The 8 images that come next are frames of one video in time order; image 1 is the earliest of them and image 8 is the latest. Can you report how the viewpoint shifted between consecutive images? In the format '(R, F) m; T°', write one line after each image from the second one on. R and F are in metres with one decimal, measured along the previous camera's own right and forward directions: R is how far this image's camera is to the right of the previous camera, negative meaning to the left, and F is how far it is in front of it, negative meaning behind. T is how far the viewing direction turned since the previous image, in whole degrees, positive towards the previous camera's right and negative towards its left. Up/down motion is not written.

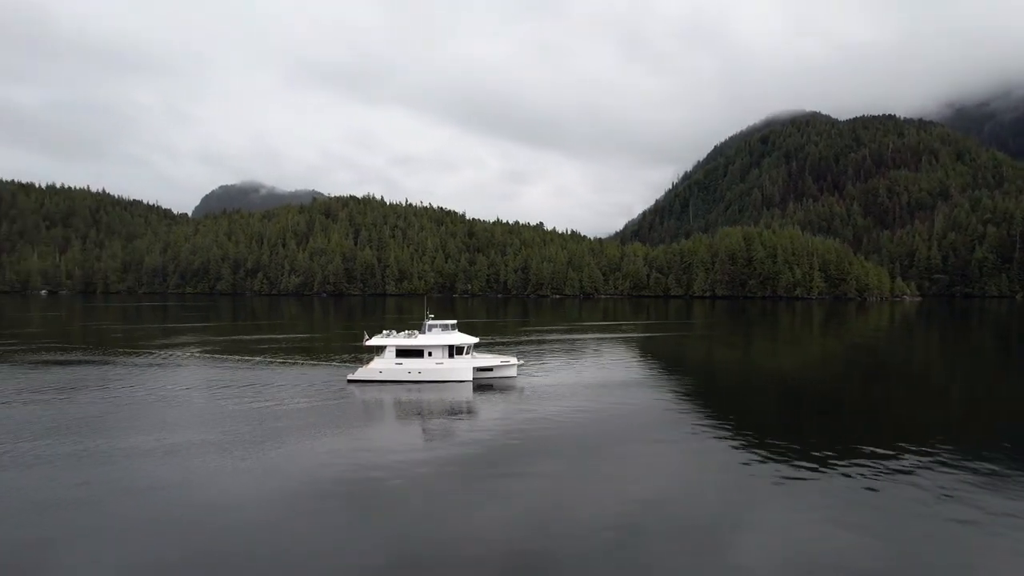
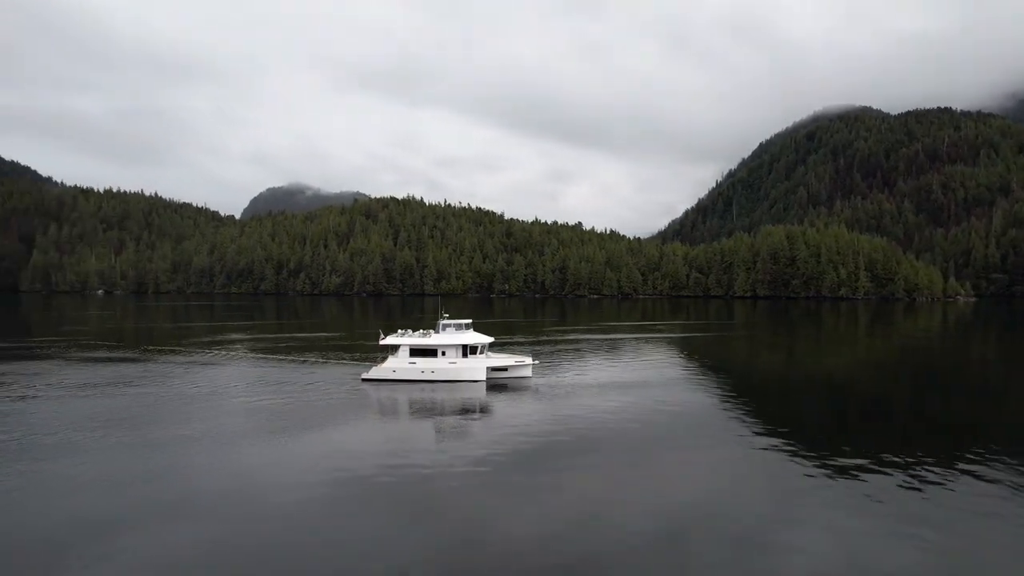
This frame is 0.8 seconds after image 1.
(+0.3, +0.2) m; -3°
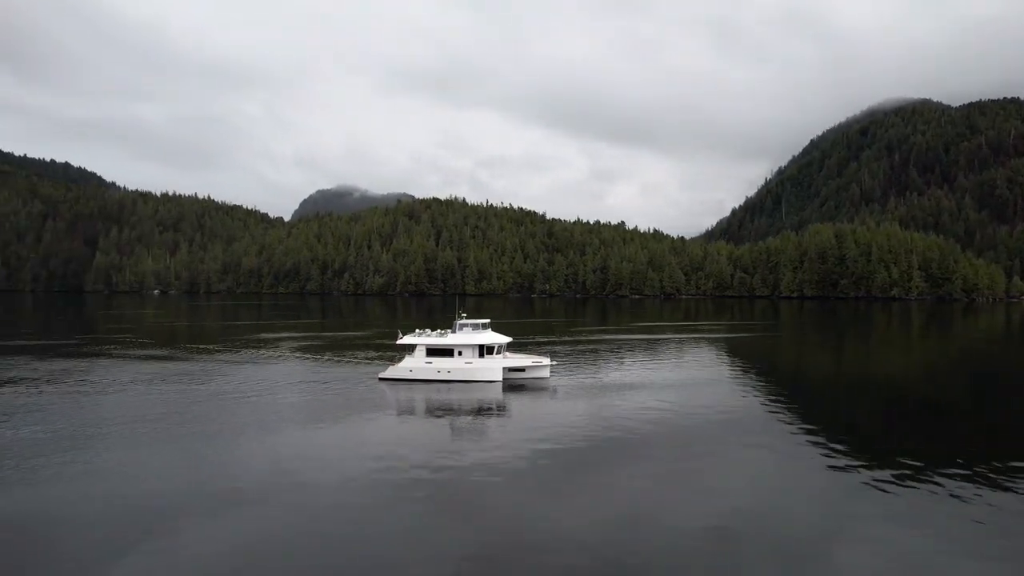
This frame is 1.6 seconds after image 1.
(+0.3, +0.1) m; -4°
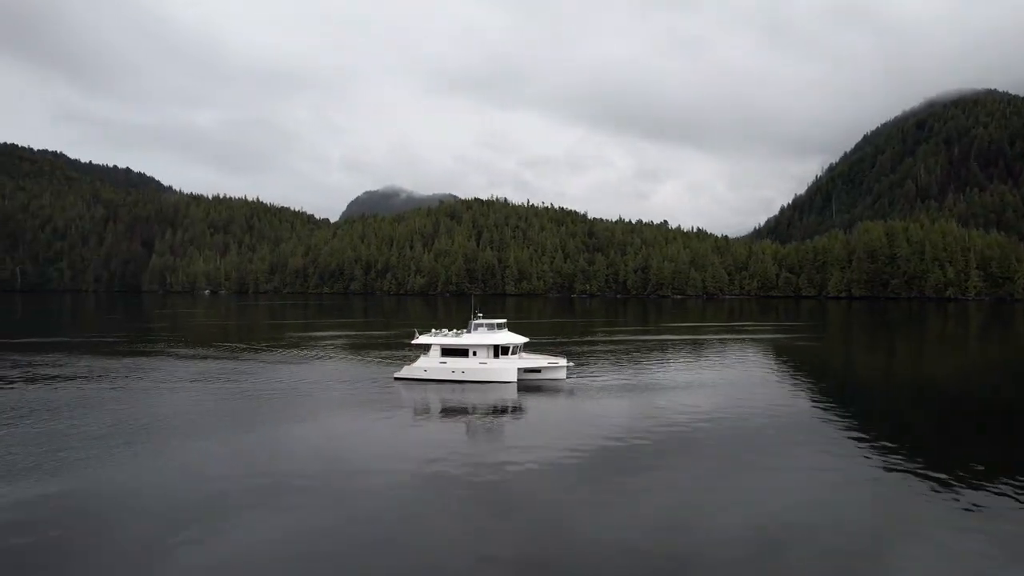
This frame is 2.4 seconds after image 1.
(+0.3, +0.1) m; -4°
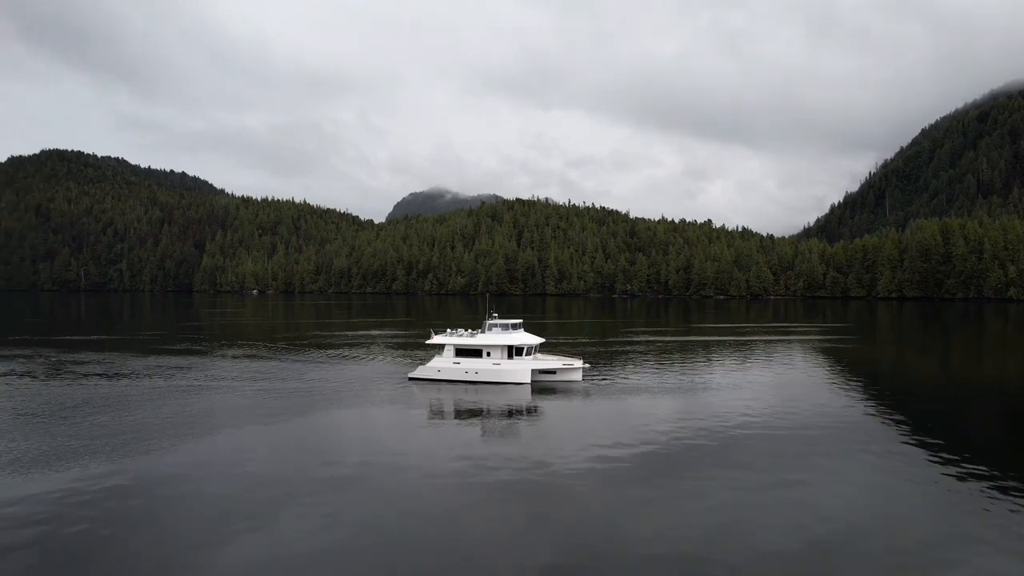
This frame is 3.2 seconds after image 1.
(+0.3, +0.1) m; -4°
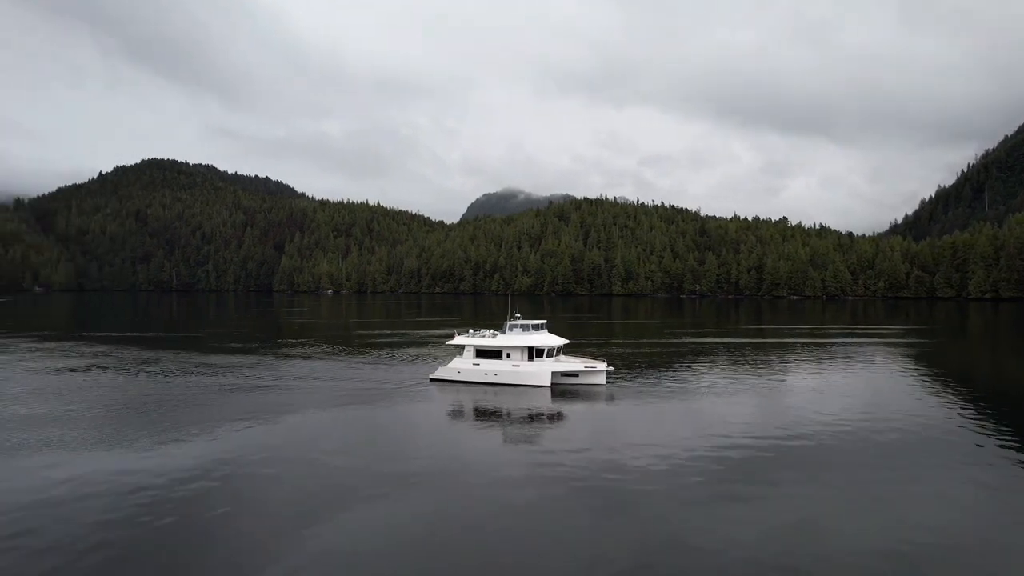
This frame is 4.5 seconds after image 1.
(+0.5, +0.3) m; -6°
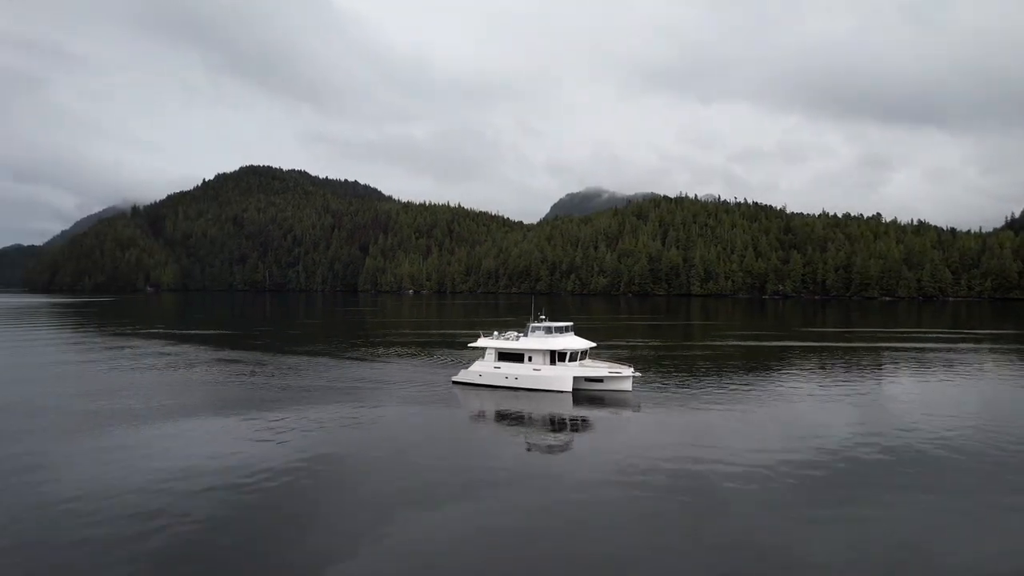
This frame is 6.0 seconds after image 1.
(+0.6, +0.3) m; -7°
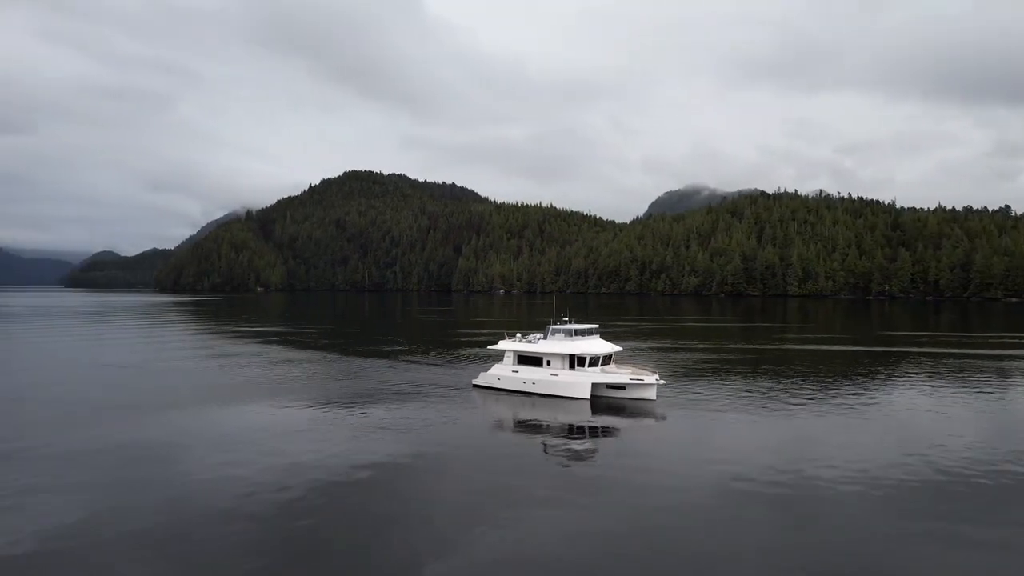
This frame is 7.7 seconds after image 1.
(+0.7, +0.4) m; -8°
